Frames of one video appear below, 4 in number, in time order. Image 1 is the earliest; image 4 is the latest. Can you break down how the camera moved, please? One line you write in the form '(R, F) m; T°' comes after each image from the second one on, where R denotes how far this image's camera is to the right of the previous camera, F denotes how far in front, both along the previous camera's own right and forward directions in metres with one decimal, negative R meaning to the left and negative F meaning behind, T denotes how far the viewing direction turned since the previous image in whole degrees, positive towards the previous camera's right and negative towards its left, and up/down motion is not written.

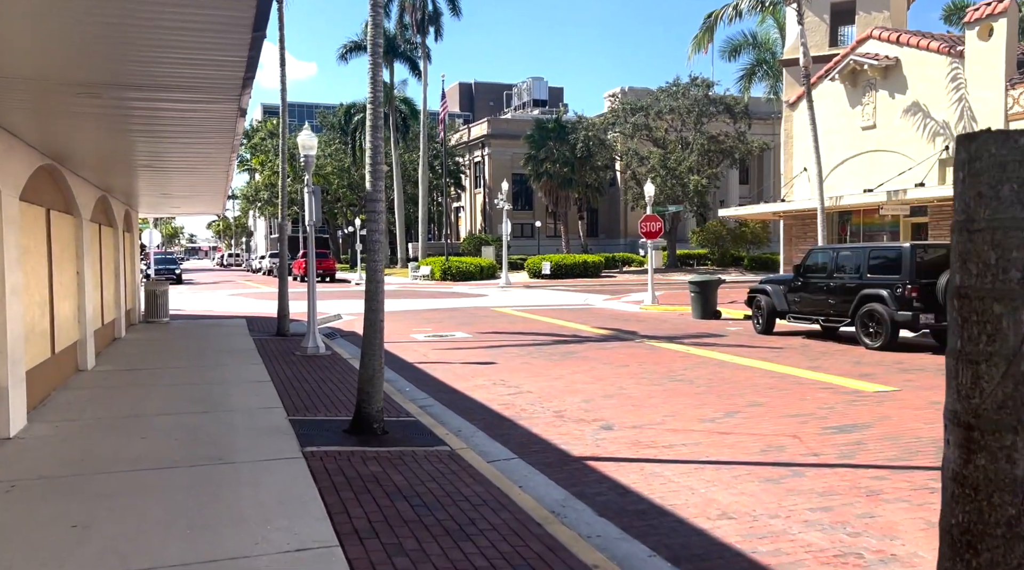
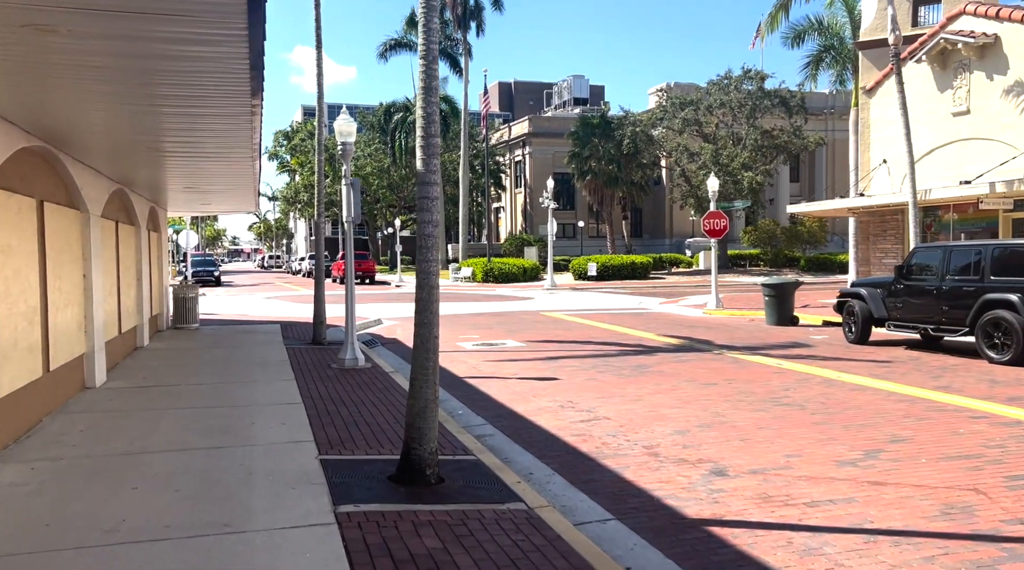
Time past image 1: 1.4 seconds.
(-0.4, +1.6) m; -3°
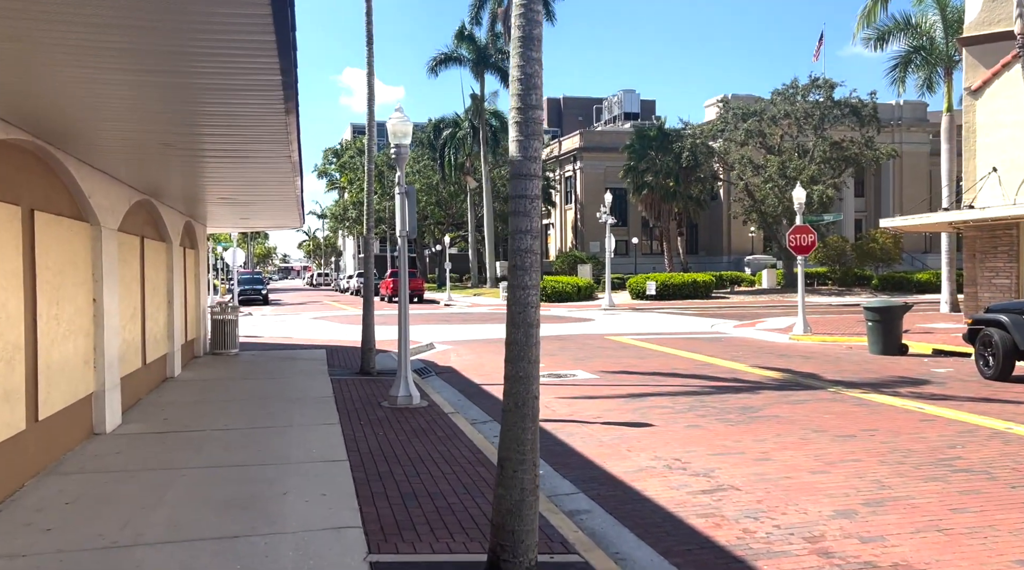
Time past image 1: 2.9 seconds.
(-0.4, +1.8) m; -3°
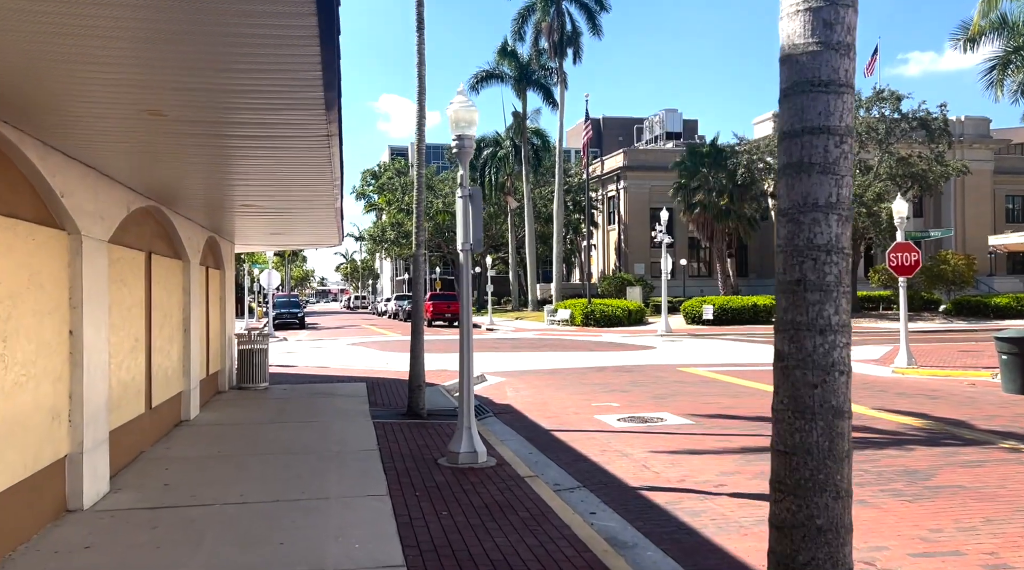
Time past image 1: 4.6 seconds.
(-0.6, +2.1) m; -2°
